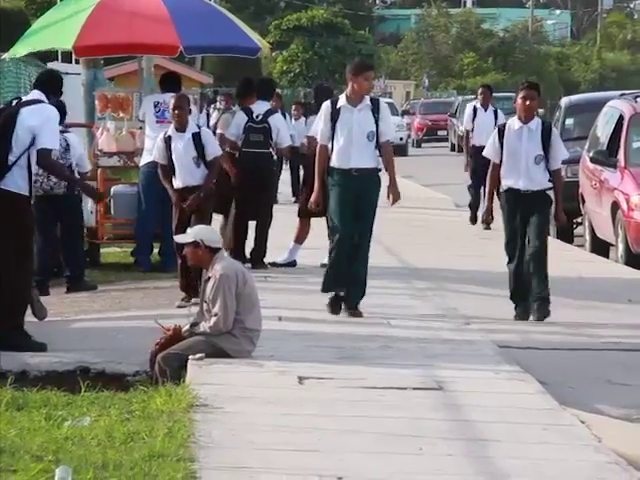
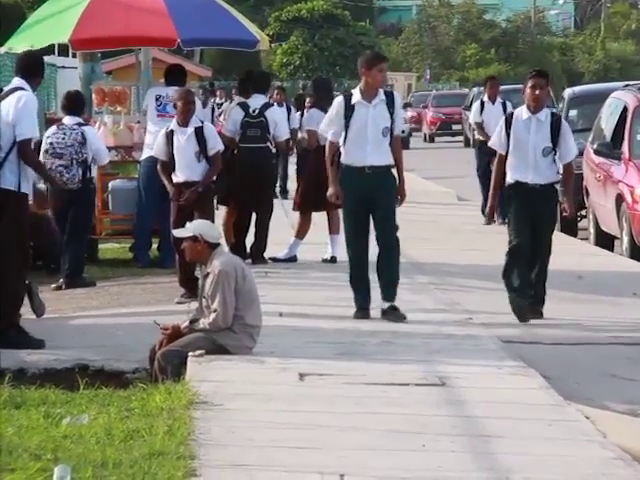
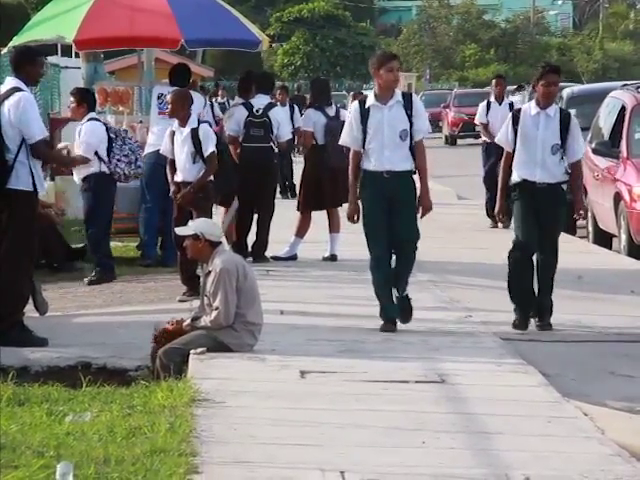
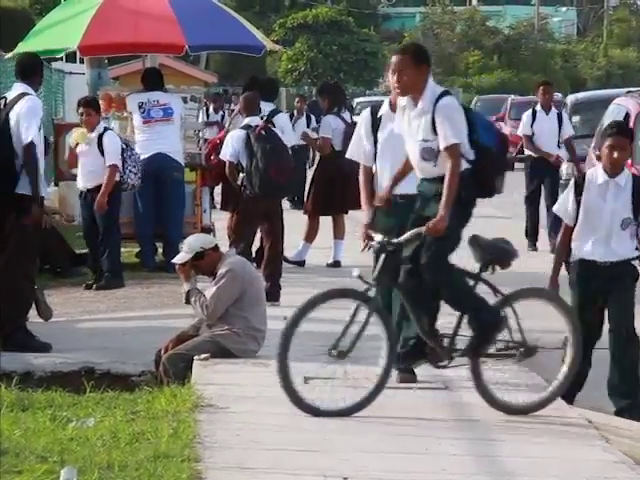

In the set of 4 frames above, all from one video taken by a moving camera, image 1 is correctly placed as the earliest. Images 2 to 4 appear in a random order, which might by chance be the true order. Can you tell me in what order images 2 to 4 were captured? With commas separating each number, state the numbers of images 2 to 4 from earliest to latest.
2, 3, 4
